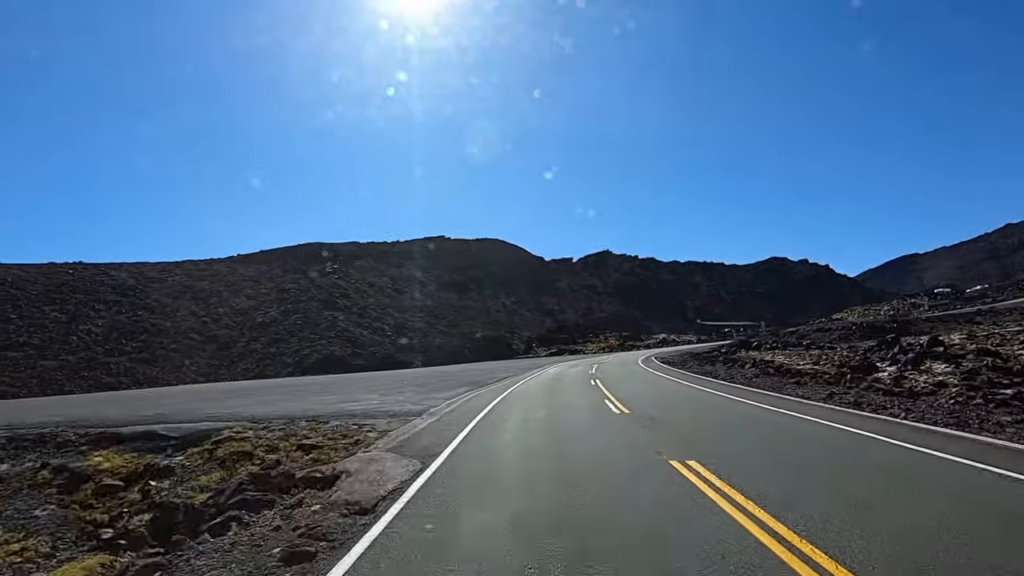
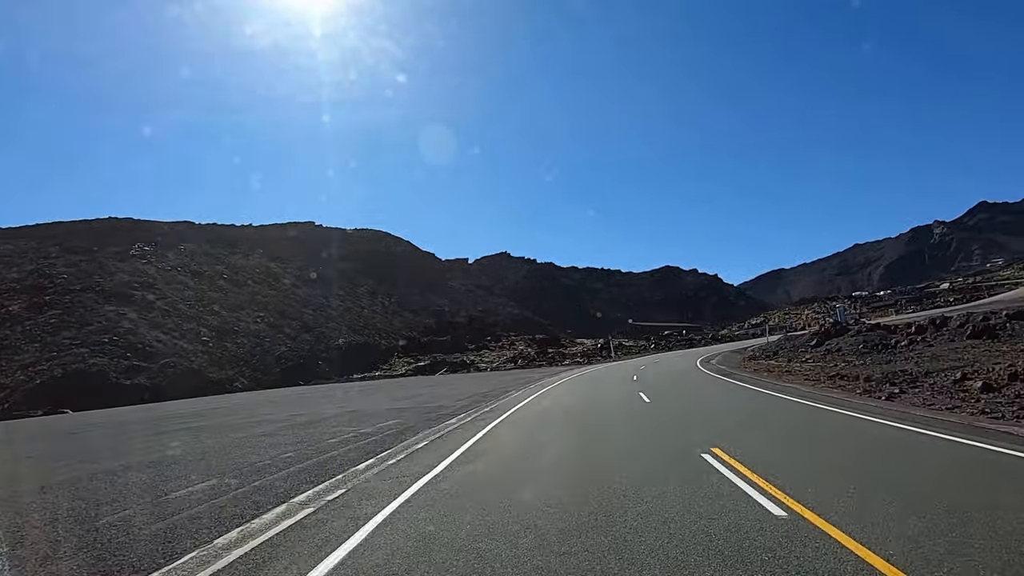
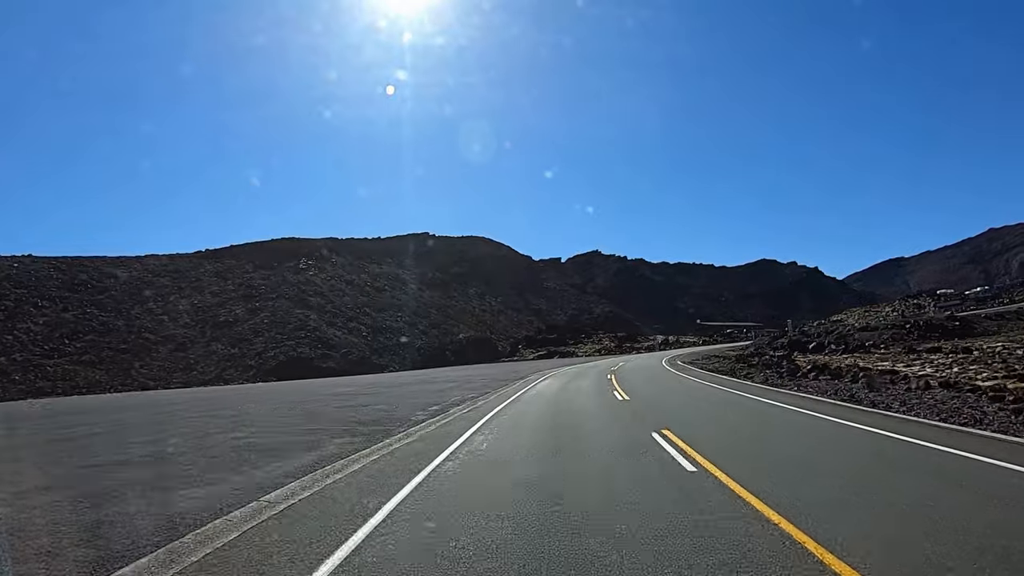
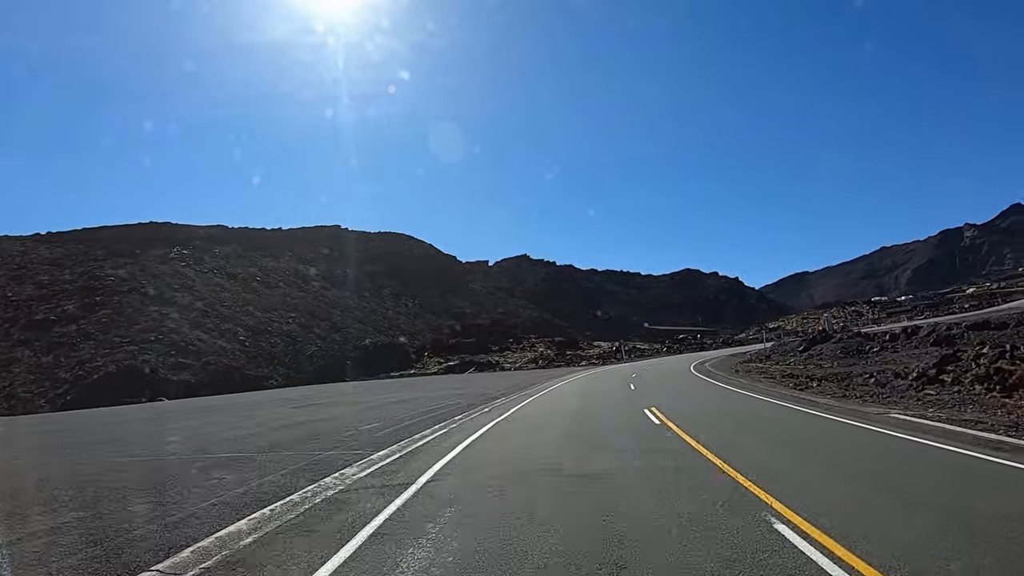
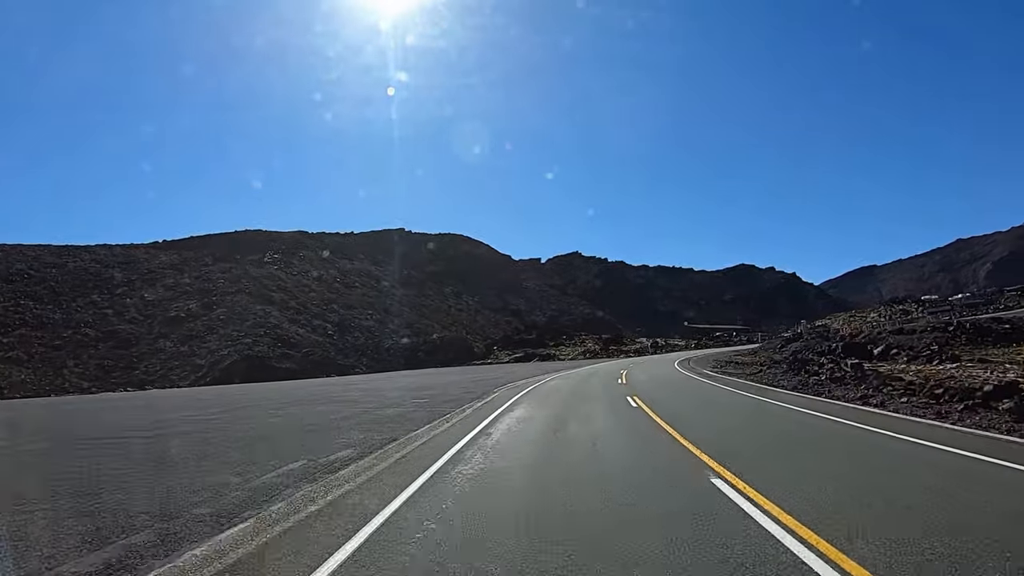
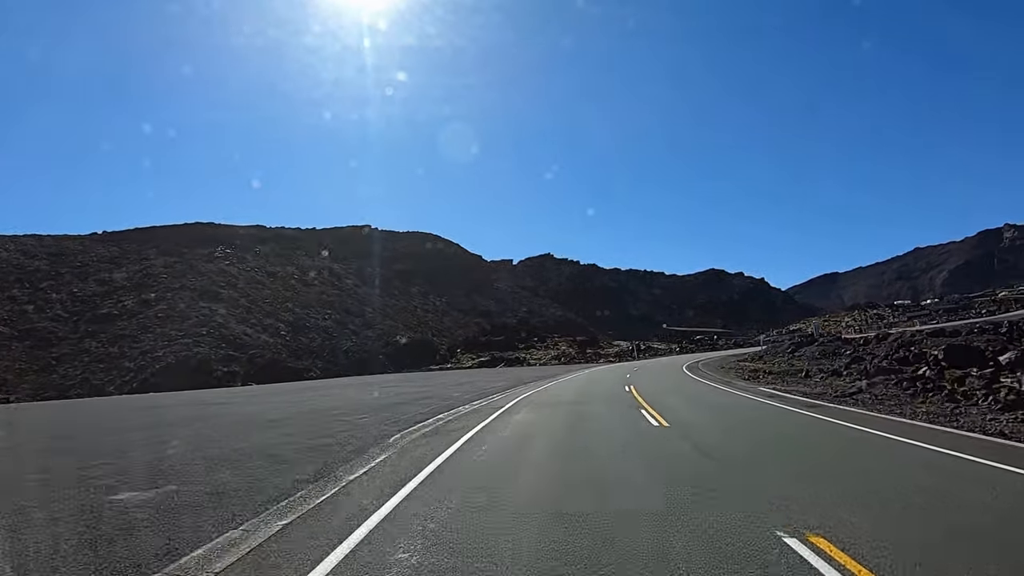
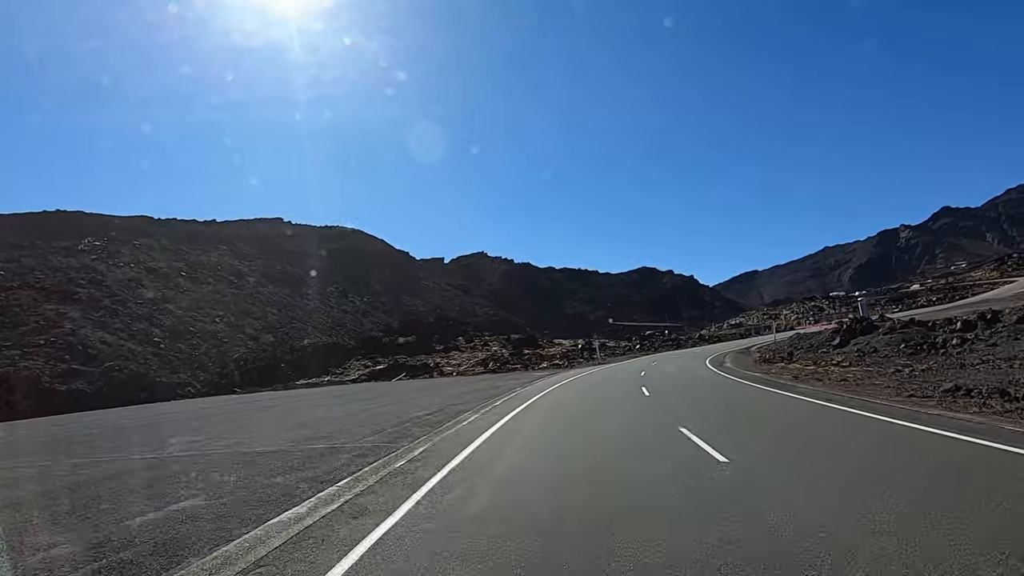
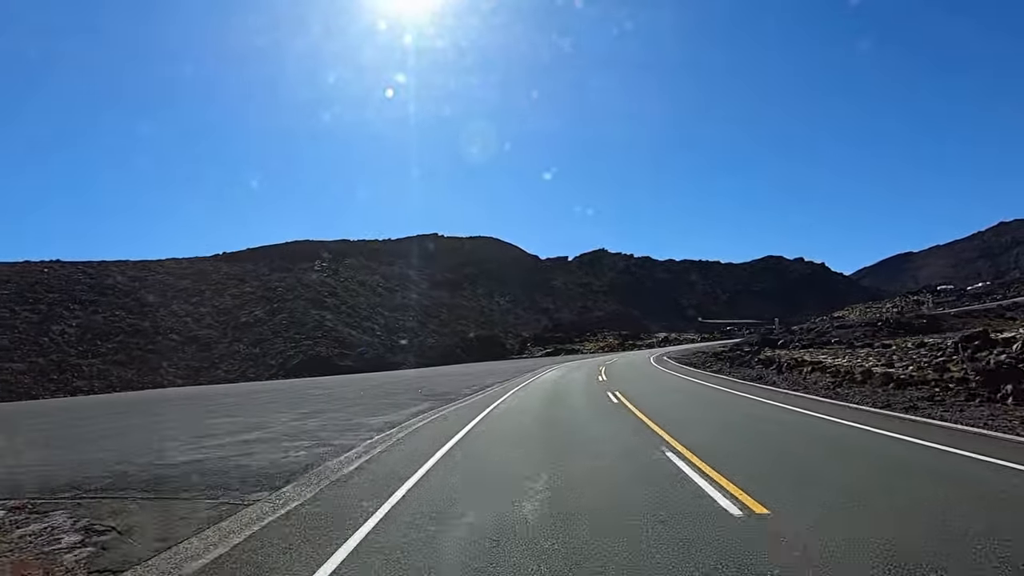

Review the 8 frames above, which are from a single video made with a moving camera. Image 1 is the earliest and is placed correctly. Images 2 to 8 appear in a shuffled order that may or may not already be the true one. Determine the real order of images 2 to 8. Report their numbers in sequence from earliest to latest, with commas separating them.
8, 3, 5, 6, 4, 2, 7
